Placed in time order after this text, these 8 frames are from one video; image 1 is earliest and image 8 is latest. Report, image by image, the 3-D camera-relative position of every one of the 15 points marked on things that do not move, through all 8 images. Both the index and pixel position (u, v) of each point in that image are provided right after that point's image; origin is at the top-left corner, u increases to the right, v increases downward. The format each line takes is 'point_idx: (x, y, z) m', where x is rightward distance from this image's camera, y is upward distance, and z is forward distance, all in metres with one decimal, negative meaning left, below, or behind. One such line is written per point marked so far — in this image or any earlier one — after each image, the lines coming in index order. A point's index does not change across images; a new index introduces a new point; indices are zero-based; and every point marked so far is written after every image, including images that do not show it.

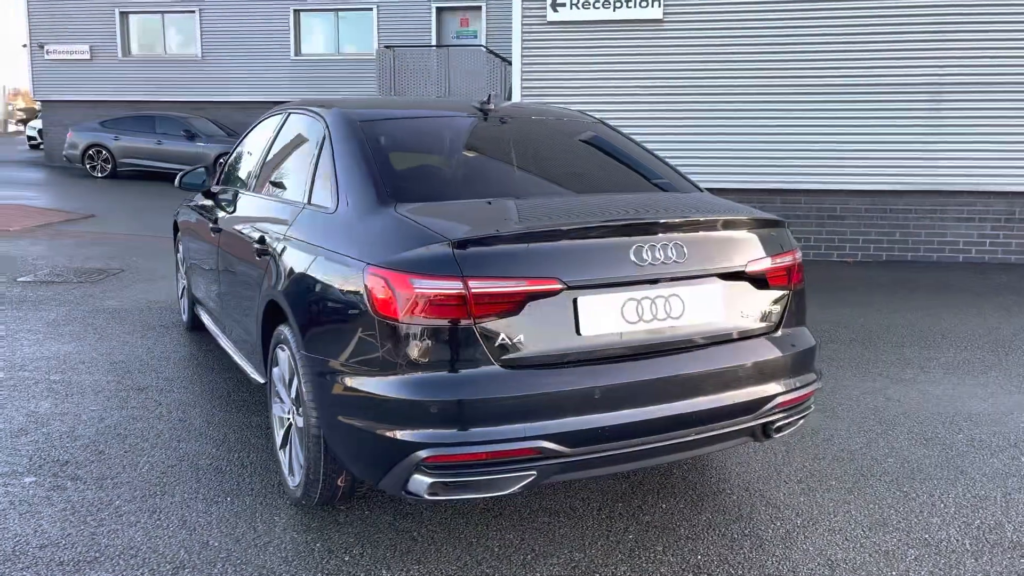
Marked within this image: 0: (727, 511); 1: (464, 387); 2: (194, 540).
0: (+0.8, -0.8, +3.1) m
1: (-0.1, -0.3, +2.4) m
2: (-1.1, -0.9, +2.9) m
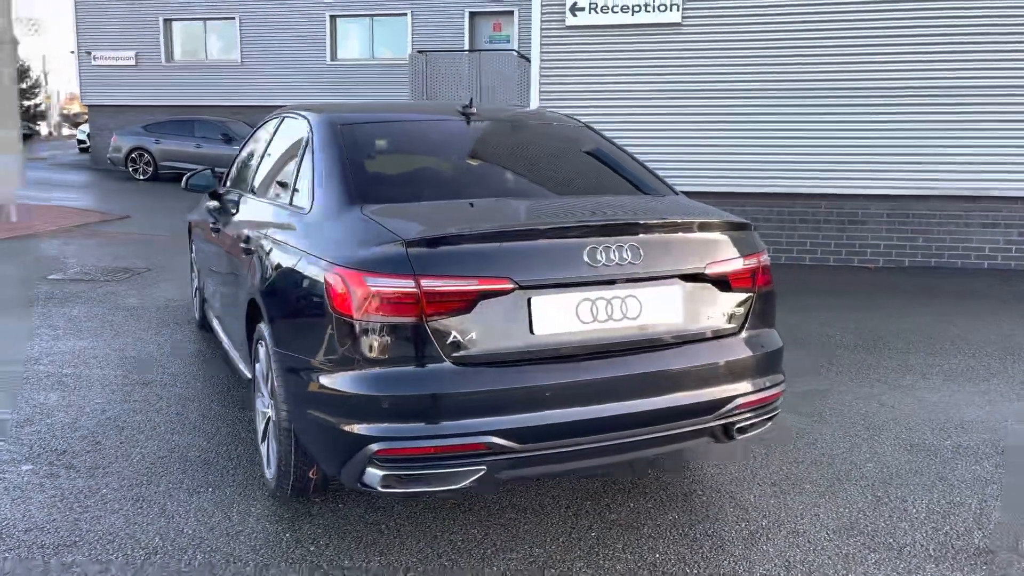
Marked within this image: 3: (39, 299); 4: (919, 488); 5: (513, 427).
0: (+0.7, -0.8, +3.1) m
1: (-0.3, -0.3, +2.5) m
2: (-1.2, -0.9, +3.0) m
3: (-4.0, -0.1, +7.0) m
4: (+1.6, -0.8, +3.3) m
5: (0.0, -0.4, +2.5) m
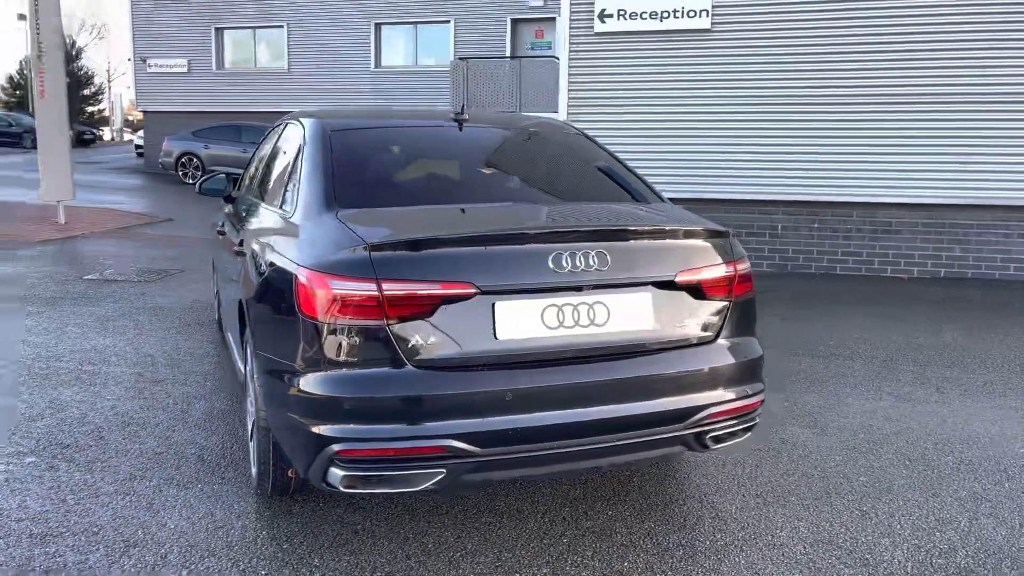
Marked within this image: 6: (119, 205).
0: (+0.6, -0.9, +3.1) m
1: (-0.4, -0.3, +2.5) m
2: (-1.3, -0.9, +3.1) m
3: (-3.8, -0.1, +7.3) m
4: (+1.6, -0.8, +3.2) m
5: (-0.1, -0.4, +2.5) m
6: (-7.4, +1.6, +15.6) m
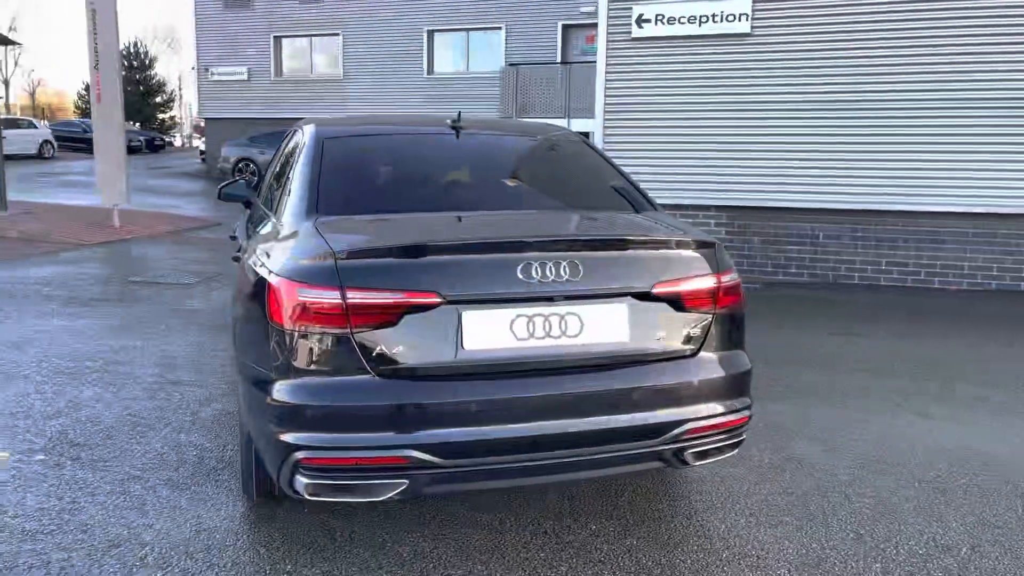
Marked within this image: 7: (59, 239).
0: (+0.5, -0.9, +3.0) m
1: (-0.5, -0.3, +2.5) m
2: (-1.4, -0.9, +3.1) m
3: (-3.6, -0.1, +7.5) m
4: (+1.5, -0.9, +3.1) m
5: (-0.2, -0.5, +2.5) m
6: (-6.5, +1.5, +16.1) m
7: (-6.1, +0.7, +11.3) m
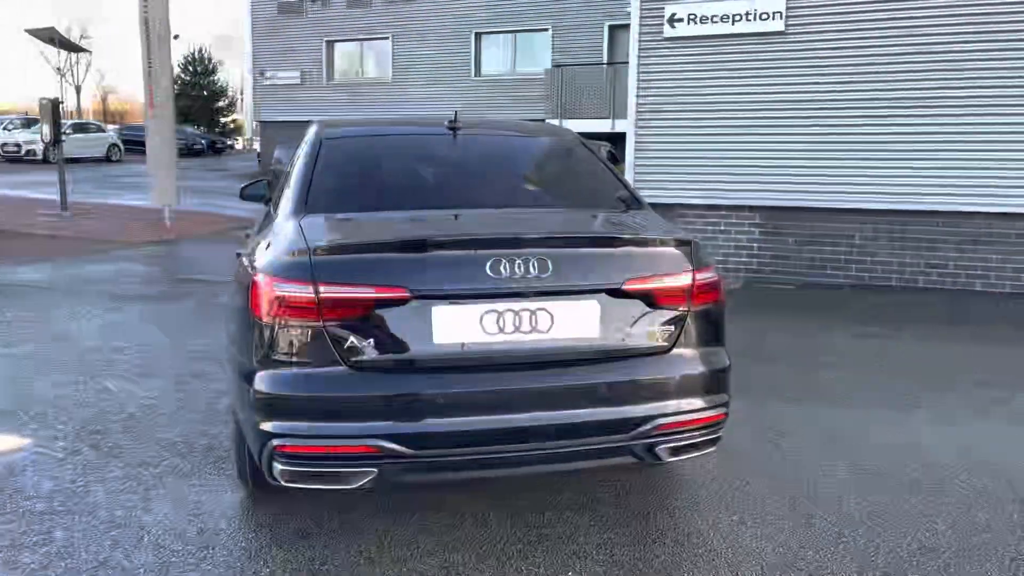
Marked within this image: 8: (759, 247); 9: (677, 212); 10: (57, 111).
0: (+0.5, -0.9, +3.1) m
1: (-0.6, -0.3, +2.6) m
2: (-1.5, -0.9, +3.3) m
3: (-3.4, -0.1, +7.8) m
4: (+1.4, -0.9, +3.1) m
5: (-0.3, -0.4, +2.6) m
6: (-5.7, +1.6, +16.5) m
7: (-5.6, +0.7, +11.7) m
8: (+2.7, +0.4, +9.2) m
9: (+1.9, +0.9, +9.5) m
10: (-7.5, +2.9, +13.8) m
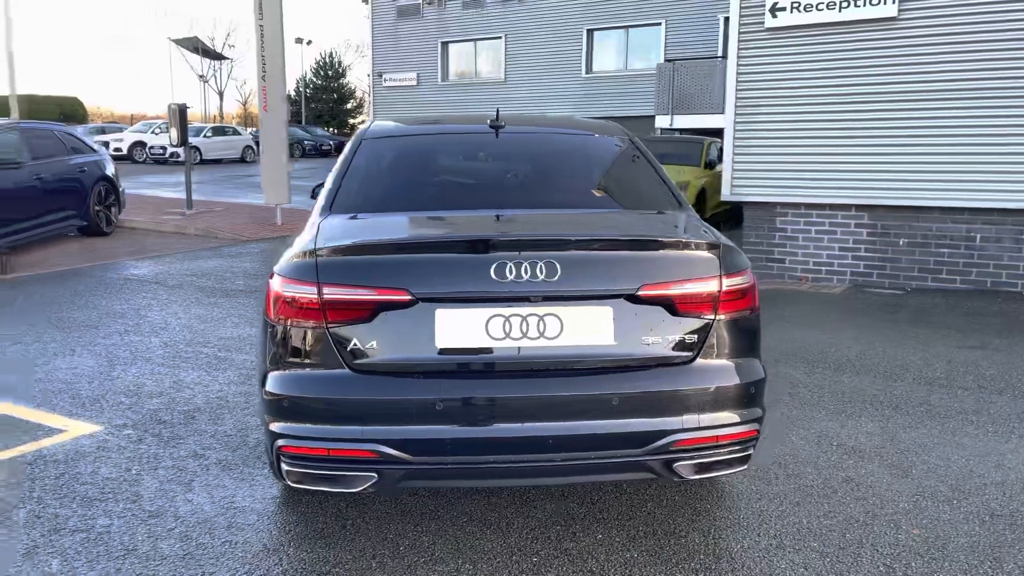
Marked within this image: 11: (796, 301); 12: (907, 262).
0: (+0.5, -0.9, +2.9) m
1: (-0.6, -0.3, +2.6) m
2: (-1.3, -0.9, +3.4) m
3: (-2.6, 0.0, +8.1) m
4: (+1.5, -0.9, +2.7) m
5: (-0.3, -0.5, +2.5) m
6: (-3.6, +1.6, +17.1) m
7: (-4.2, +0.8, +12.4) m
8: (+3.7, +0.4, +8.6) m
9: (+2.9, +0.8, +9.0) m
10: (-5.8, +3.0, +14.6) m
11: (+2.7, -0.1, +8.0) m
12: (+4.0, +0.3, +8.4) m
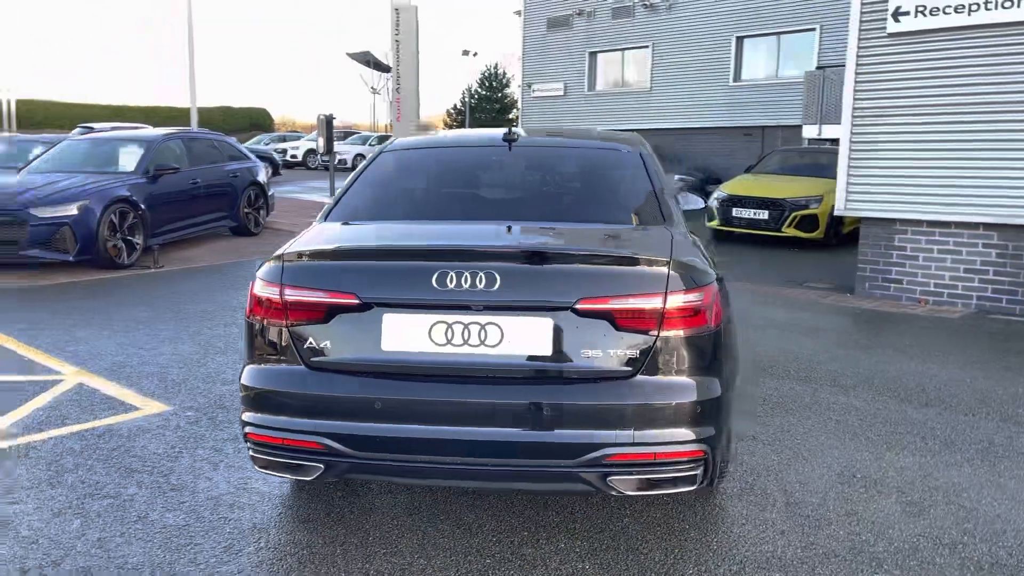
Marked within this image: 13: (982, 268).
0: (+0.4, -1.0, +2.9) m
1: (-0.8, -0.3, +2.8) m
2: (-1.4, -0.8, +3.7) m
3: (-1.6, 0.0, +8.6) m
4: (+1.3, -1.0, +2.6) m
5: (-0.5, -0.5, +2.7) m
6: (-0.8, +1.5, +17.6) m
7: (-2.4, +0.8, +13.1) m
8: (+4.6, +0.2, +7.9) m
9: (+3.9, +0.6, +8.4) m
10: (-3.4, +3.0, +15.6) m
11: (+3.5, -0.3, +7.5) m
12: (+4.9, 0.0, +7.6) m
13: (+4.5, +0.2, +8.0) m
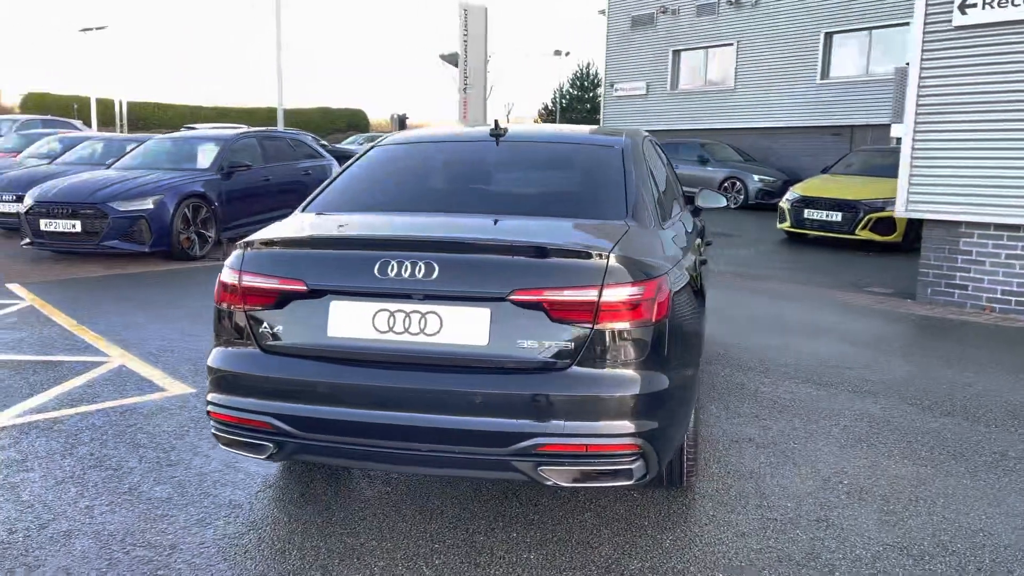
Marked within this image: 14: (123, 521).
0: (+0.2, -0.9, +2.9) m
1: (-1.0, -0.3, +2.9) m
2: (-1.5, -0.8, +3.9) m
3: (-1.2, 0.0, +8.8) m
4: (+1.0, -1.0, +2.5) m
5: (-0.7, -0.4, +2.8) m
6: (+0.7, +1.6, +17.7) m
7: (-1.4, +0.8, +13.4) m
8: (+4.9, +0.1, +7.4) m
9: (+4.3, +0.5, +8.0) m
10: (-2.1, +3.1, +16.0) m
11: (+3.8, -0.4, +7.1) m
12: (+5.2, -0.1, +7.1) m
13: (+4.9, +0.1, +7.5) m
14: (-1.5, -0.9, +3.2) m
